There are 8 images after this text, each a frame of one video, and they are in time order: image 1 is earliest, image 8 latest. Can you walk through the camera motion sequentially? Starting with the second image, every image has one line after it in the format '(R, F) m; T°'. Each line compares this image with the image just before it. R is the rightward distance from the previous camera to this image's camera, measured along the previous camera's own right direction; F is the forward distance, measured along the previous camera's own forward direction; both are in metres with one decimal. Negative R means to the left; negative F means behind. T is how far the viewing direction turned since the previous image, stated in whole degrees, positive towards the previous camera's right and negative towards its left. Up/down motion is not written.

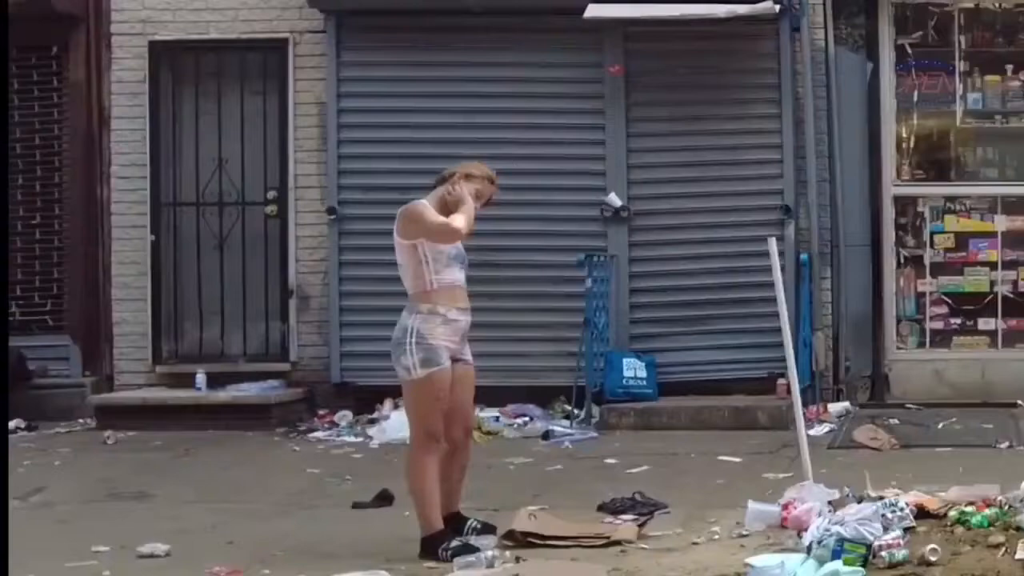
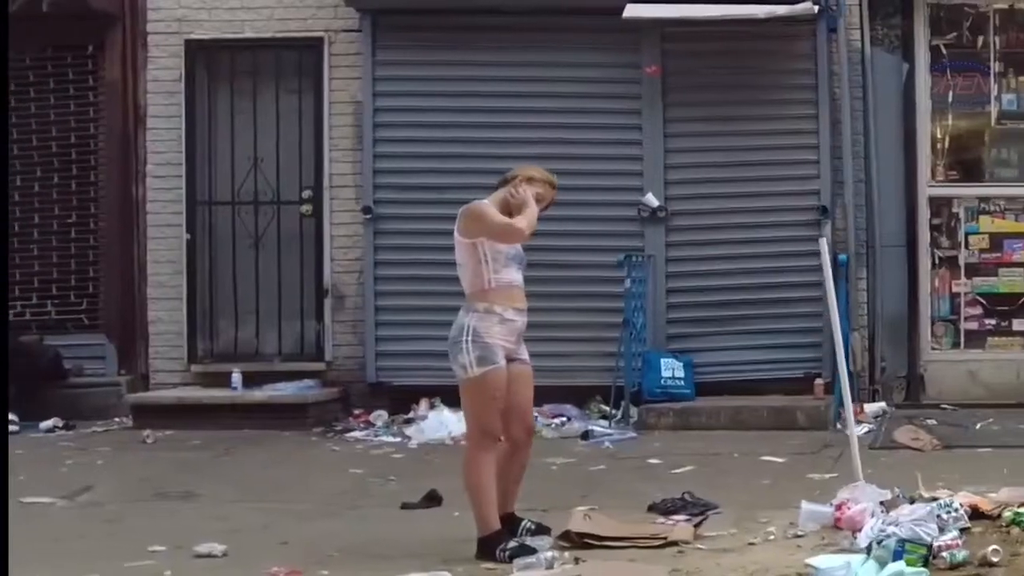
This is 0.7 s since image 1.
(-0.3, 0.0) m; 0°
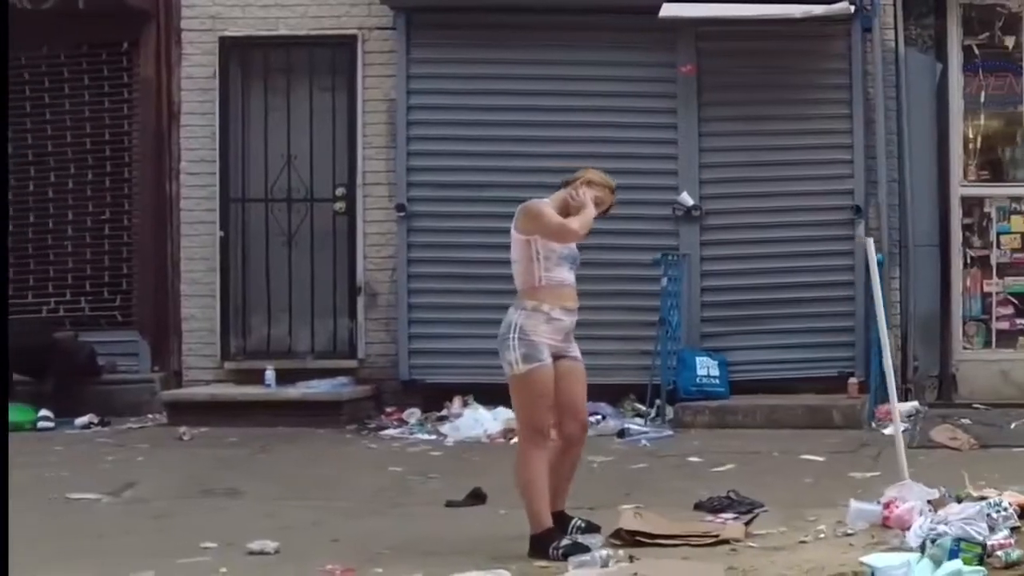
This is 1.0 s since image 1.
(-0.2, 0.0) m; 0°
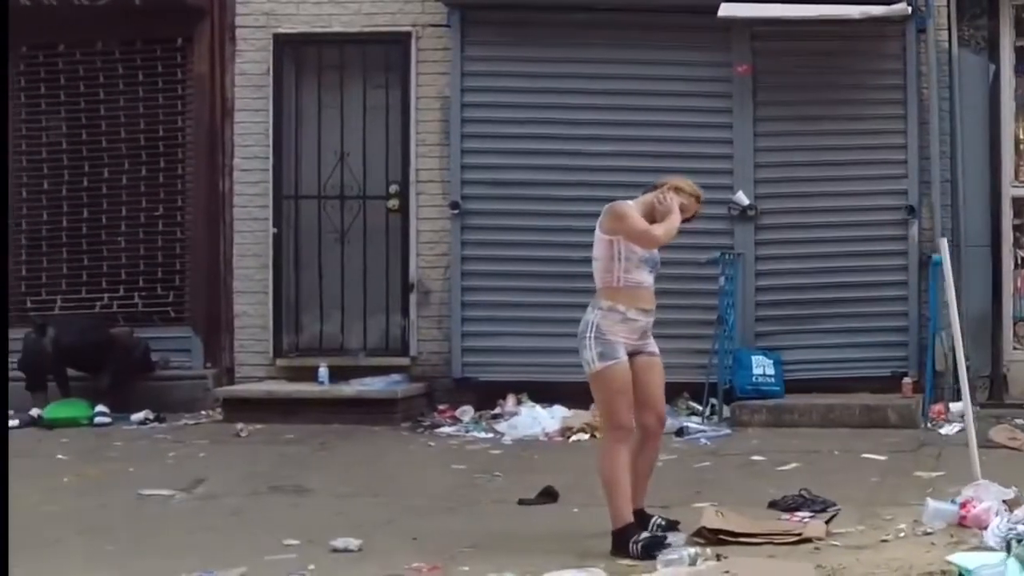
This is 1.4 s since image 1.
(-0.4, 0.0) m; 0°
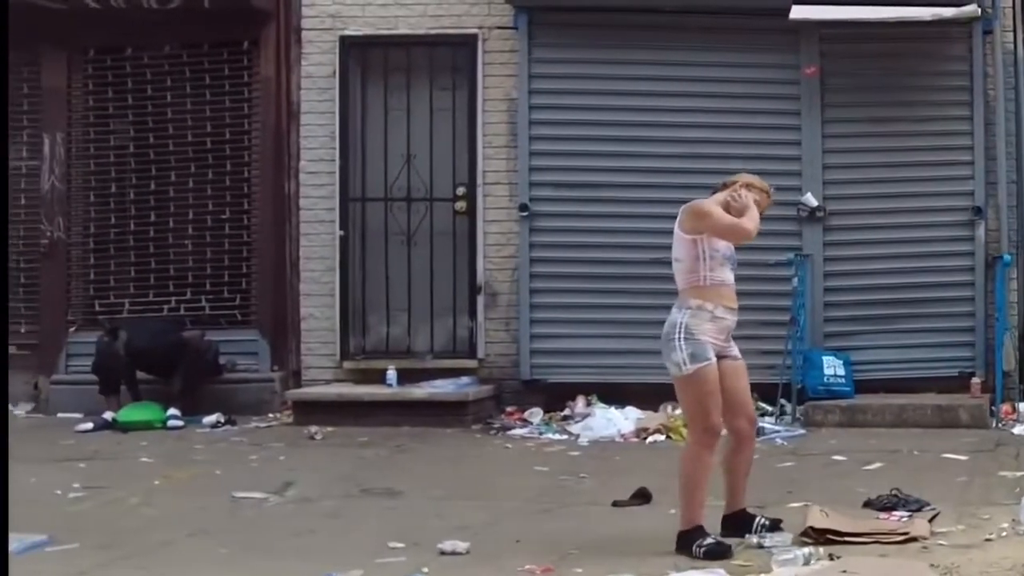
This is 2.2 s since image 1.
(-0.5, 0.0) m; +1°
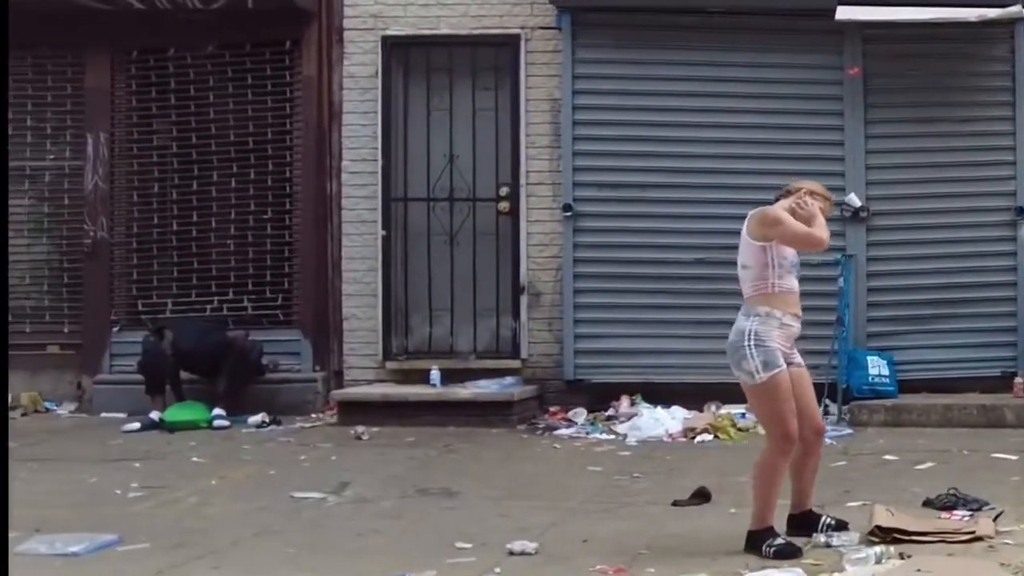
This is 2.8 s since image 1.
(-0.3, 0.0) m; 0°
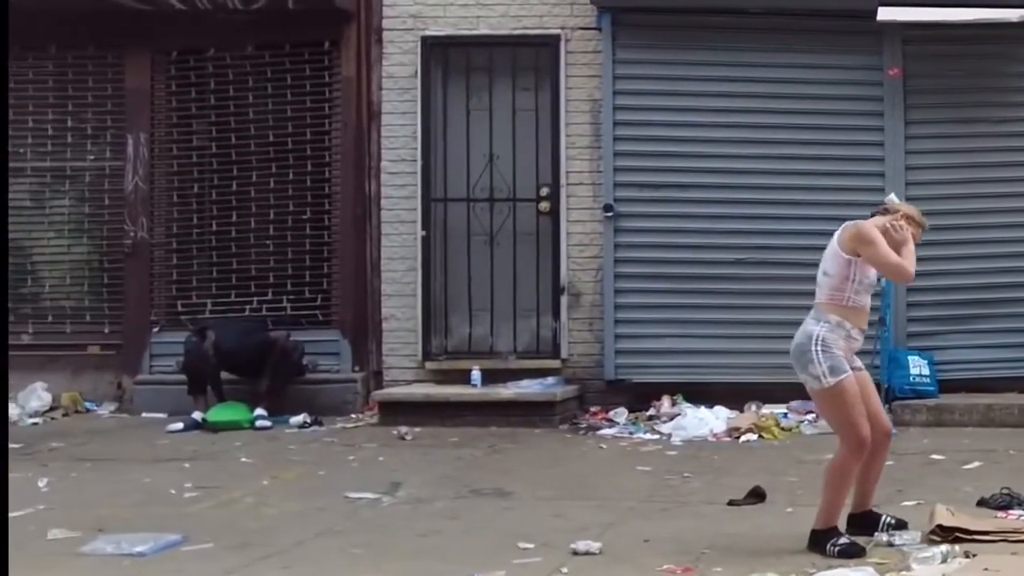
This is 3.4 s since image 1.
(-0.3, 0.0) m; 0°
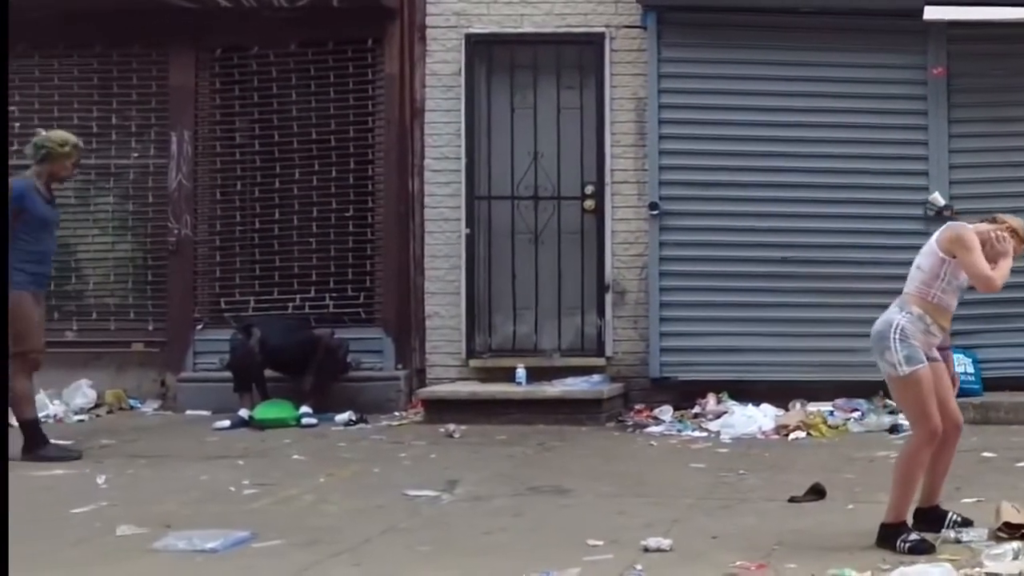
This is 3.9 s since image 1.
(-0.3, 0.0) m; 0°
